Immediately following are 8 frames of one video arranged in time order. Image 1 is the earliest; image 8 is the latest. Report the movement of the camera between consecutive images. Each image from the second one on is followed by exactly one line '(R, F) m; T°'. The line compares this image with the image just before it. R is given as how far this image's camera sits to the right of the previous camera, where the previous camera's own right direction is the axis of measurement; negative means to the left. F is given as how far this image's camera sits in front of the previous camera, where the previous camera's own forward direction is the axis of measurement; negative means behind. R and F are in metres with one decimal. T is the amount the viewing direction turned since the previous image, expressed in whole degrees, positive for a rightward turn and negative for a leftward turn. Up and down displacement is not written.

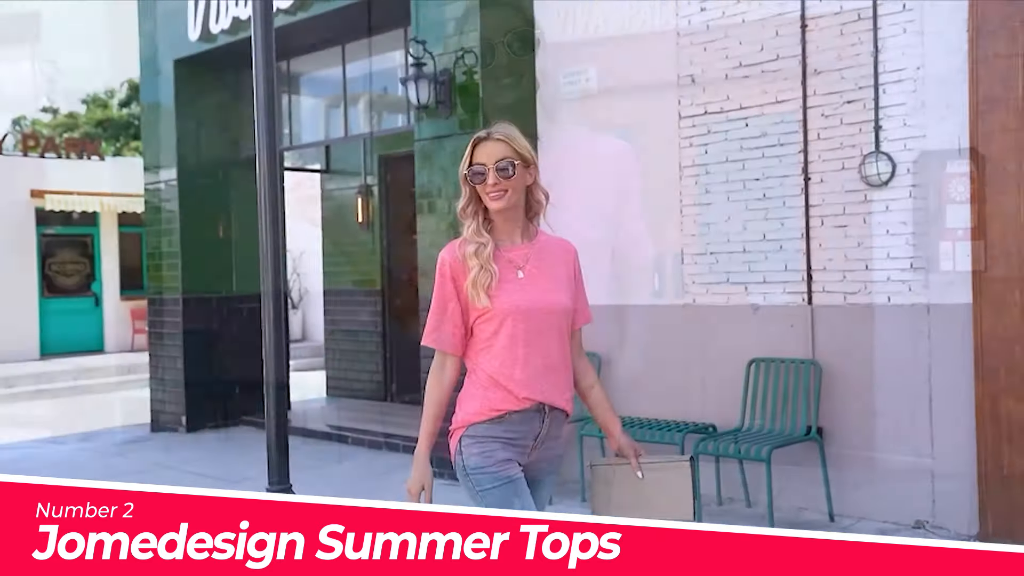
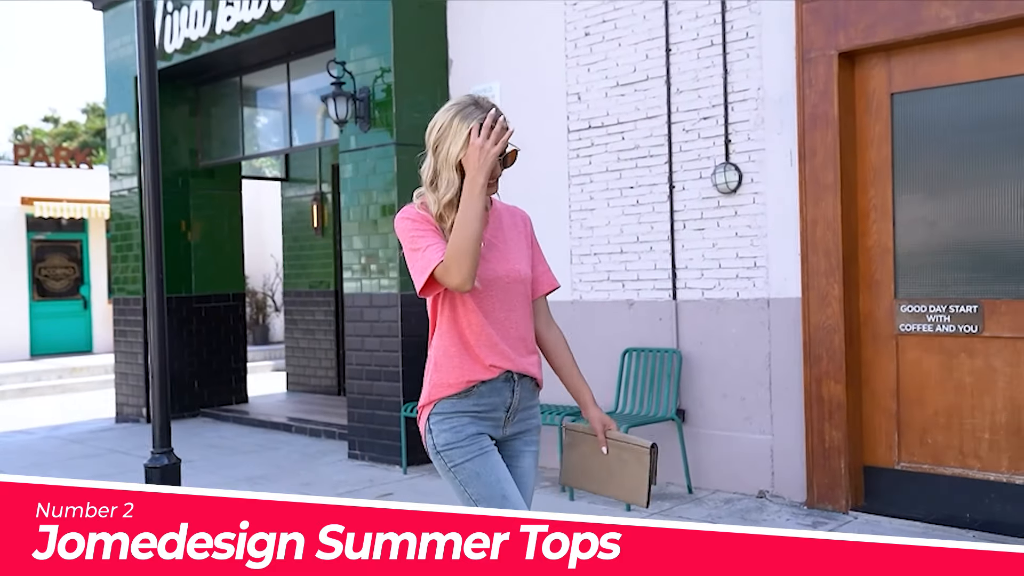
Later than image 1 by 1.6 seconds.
(+0.7, -0.6) m; 0°
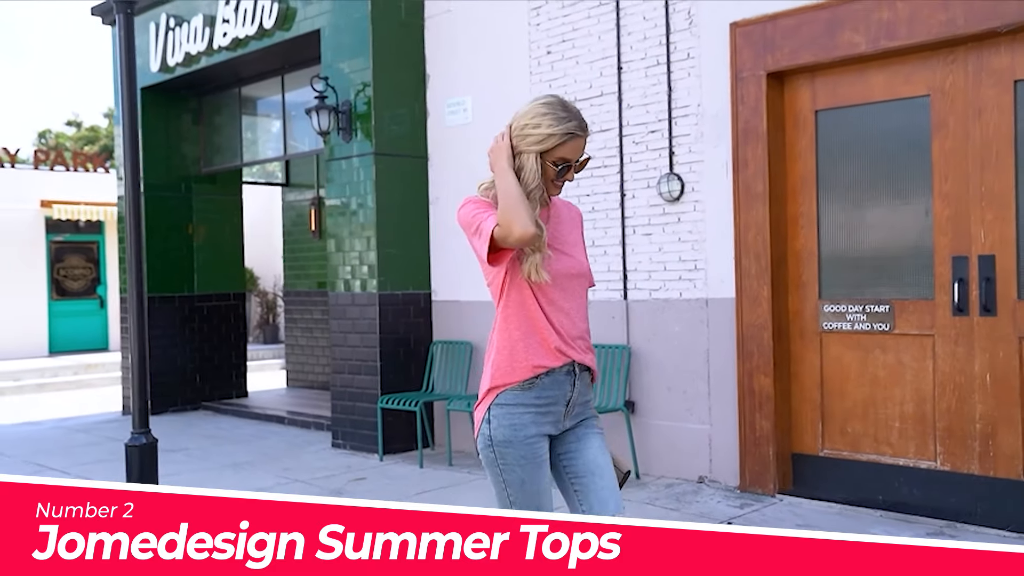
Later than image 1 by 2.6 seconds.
(+0.4, -0.5) m; -1°
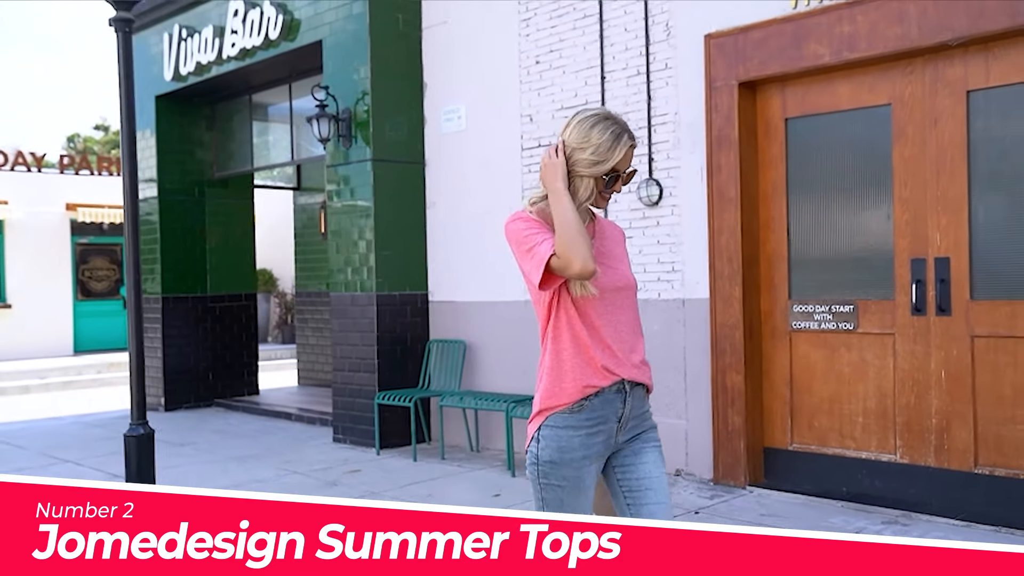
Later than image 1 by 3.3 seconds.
(+0.3, -0.3) m; -1°
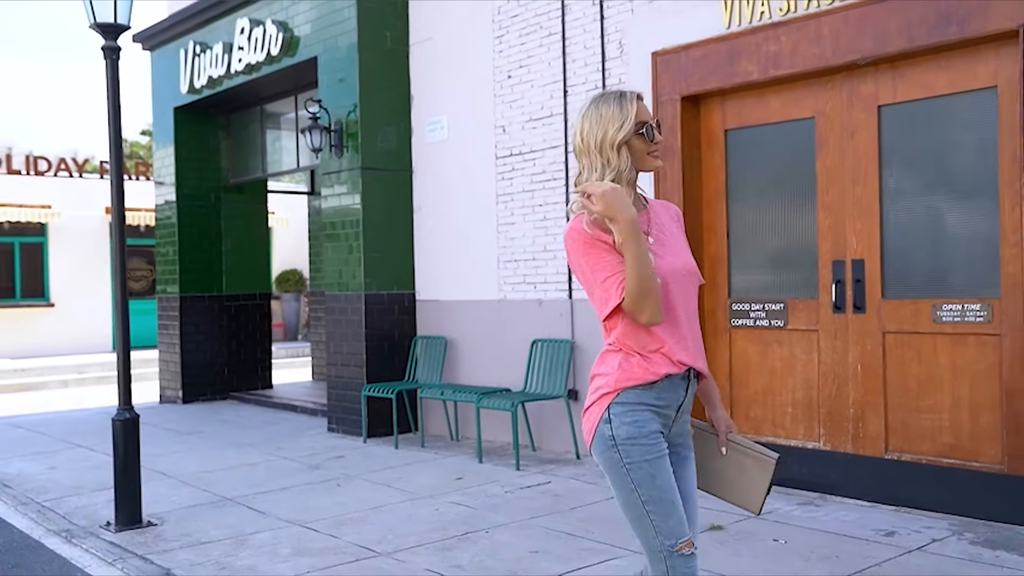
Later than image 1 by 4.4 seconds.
(+0.6, -0.5) m; -3°
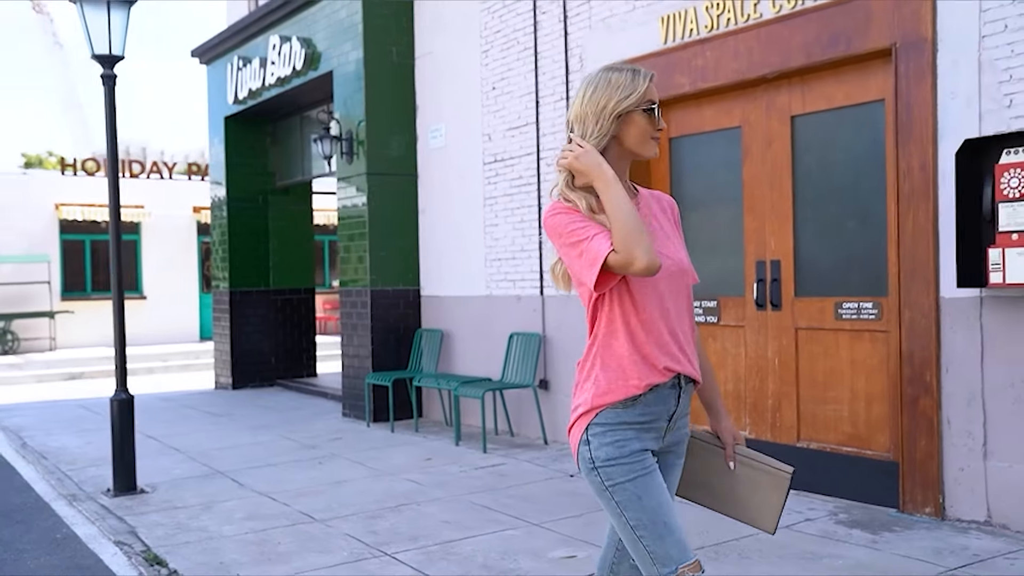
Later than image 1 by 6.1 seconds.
(+1.1, -0.5) m; -6°
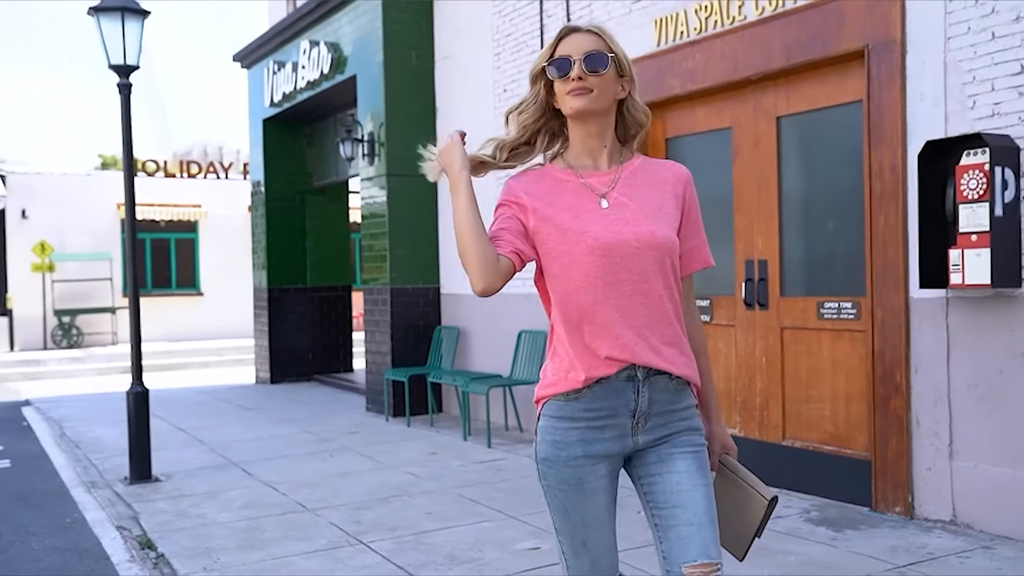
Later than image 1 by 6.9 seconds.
(+0.5, -0.2) m; -4°
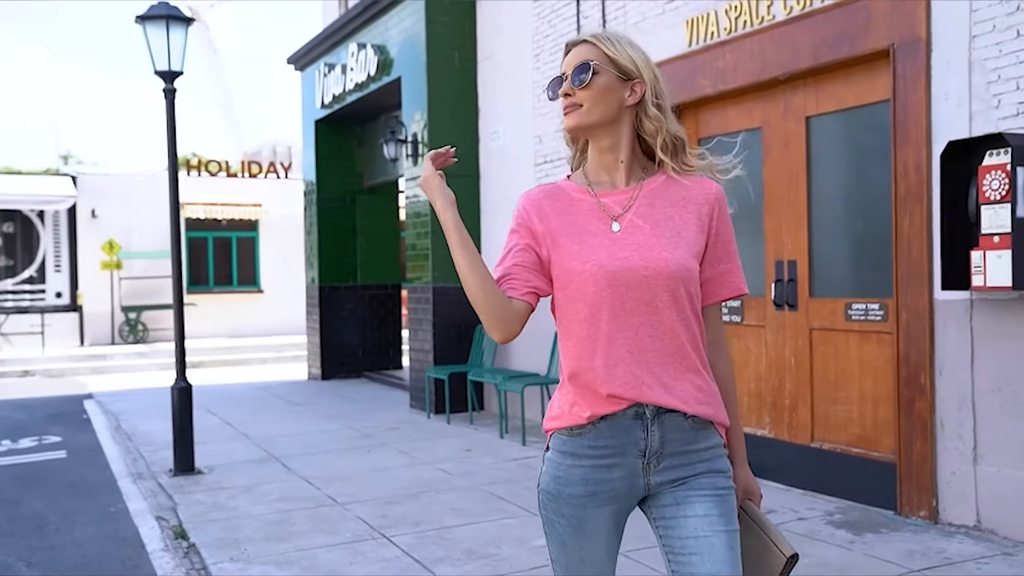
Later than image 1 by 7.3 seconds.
(+0.2, -0.1) m; -4°
